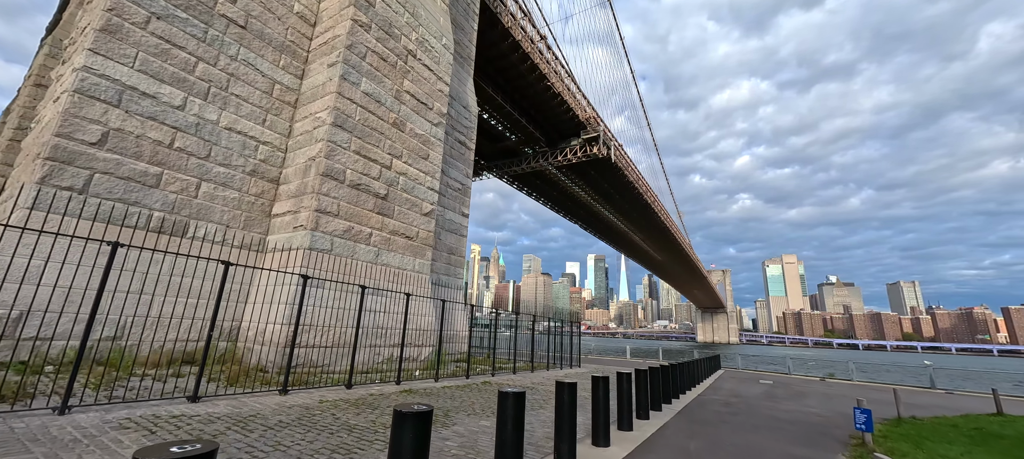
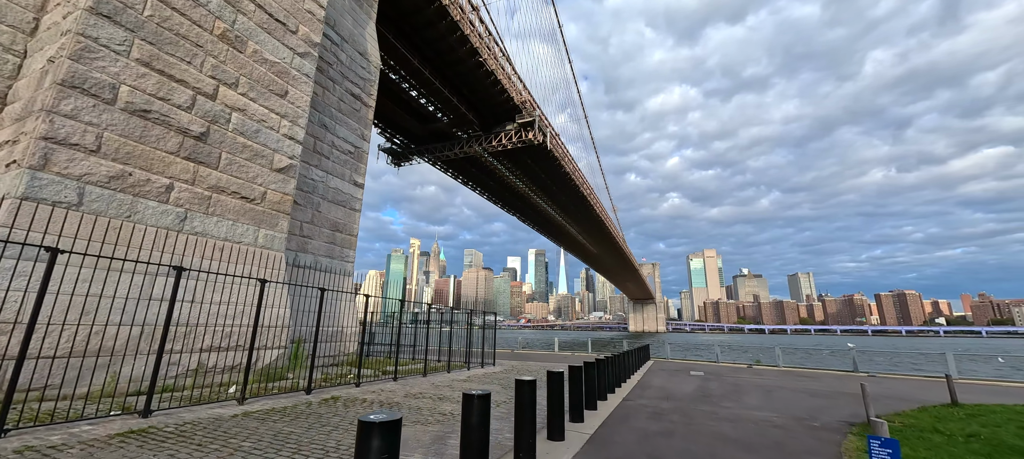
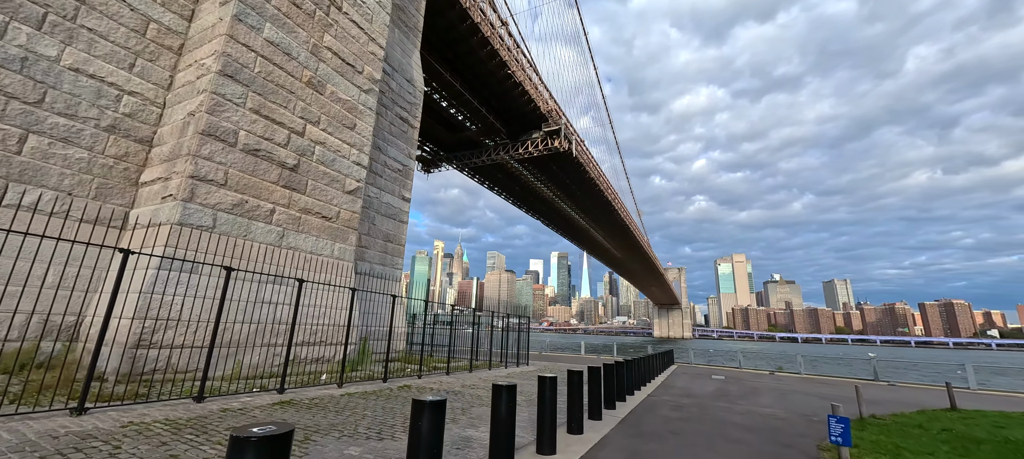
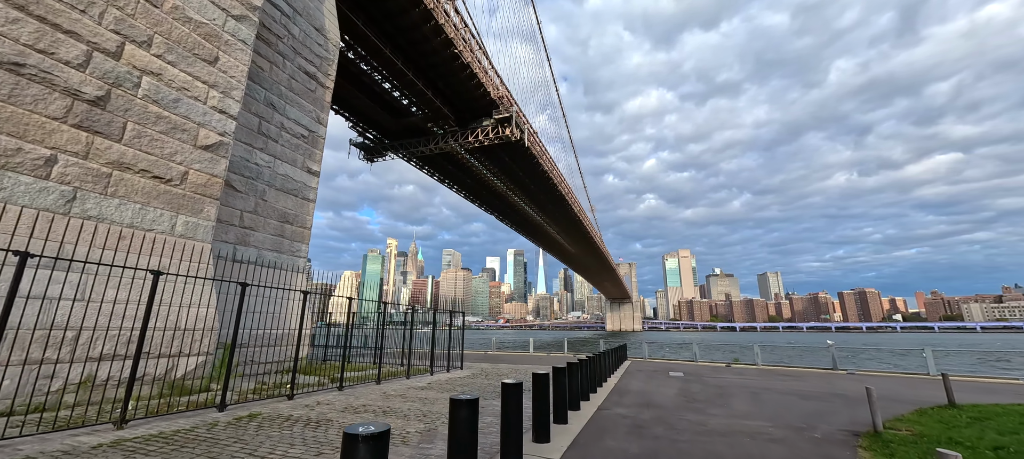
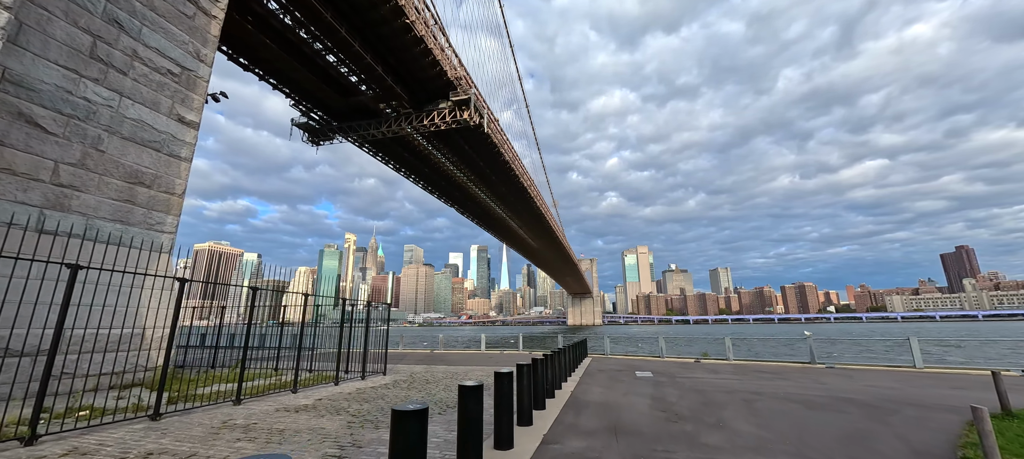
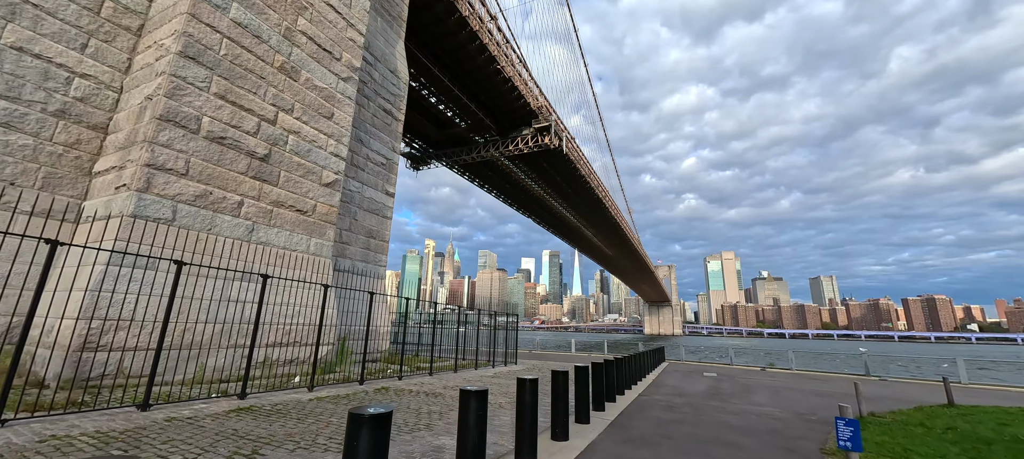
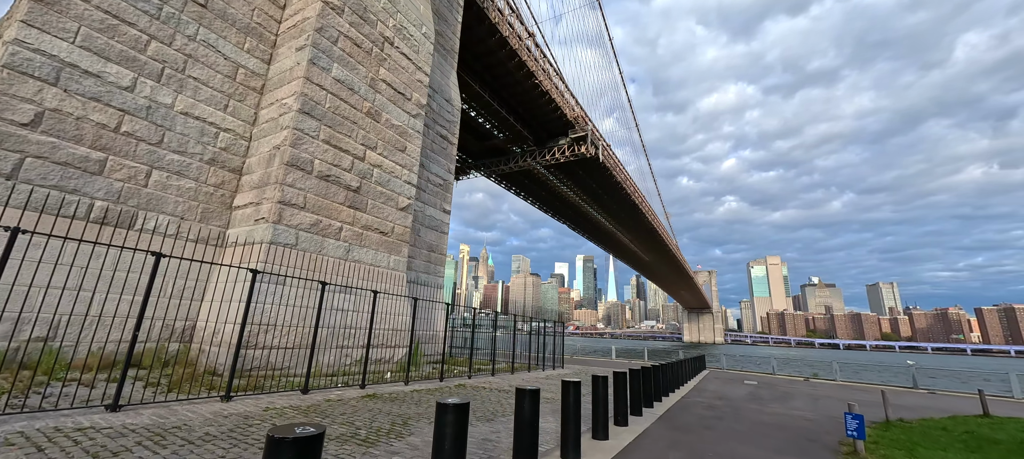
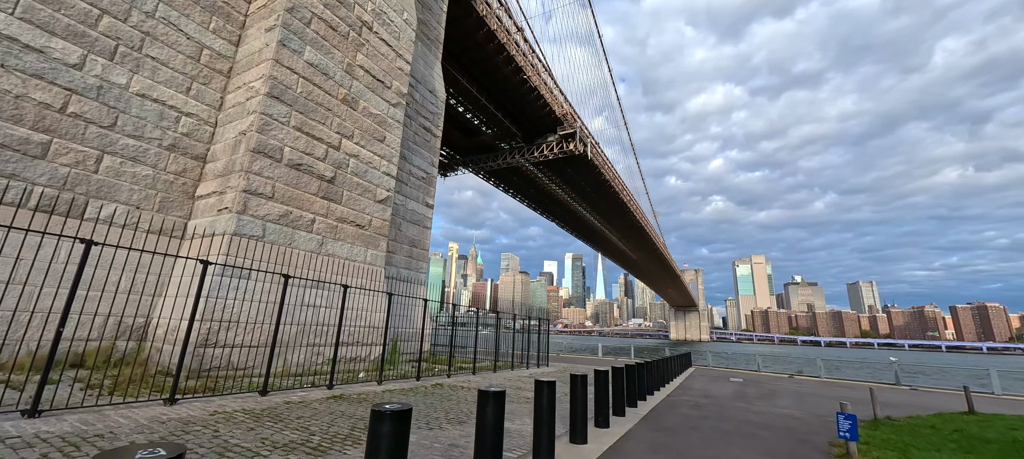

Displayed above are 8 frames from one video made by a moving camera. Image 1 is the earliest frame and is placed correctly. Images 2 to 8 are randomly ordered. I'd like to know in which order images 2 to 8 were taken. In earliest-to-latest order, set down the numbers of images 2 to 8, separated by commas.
7, 8, 3, 6, 2, 4, 5
